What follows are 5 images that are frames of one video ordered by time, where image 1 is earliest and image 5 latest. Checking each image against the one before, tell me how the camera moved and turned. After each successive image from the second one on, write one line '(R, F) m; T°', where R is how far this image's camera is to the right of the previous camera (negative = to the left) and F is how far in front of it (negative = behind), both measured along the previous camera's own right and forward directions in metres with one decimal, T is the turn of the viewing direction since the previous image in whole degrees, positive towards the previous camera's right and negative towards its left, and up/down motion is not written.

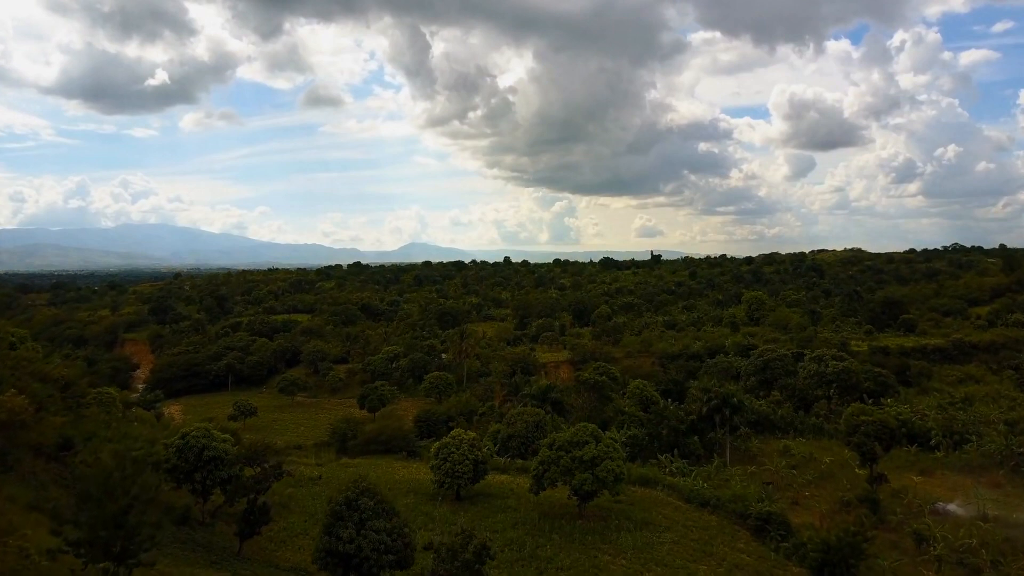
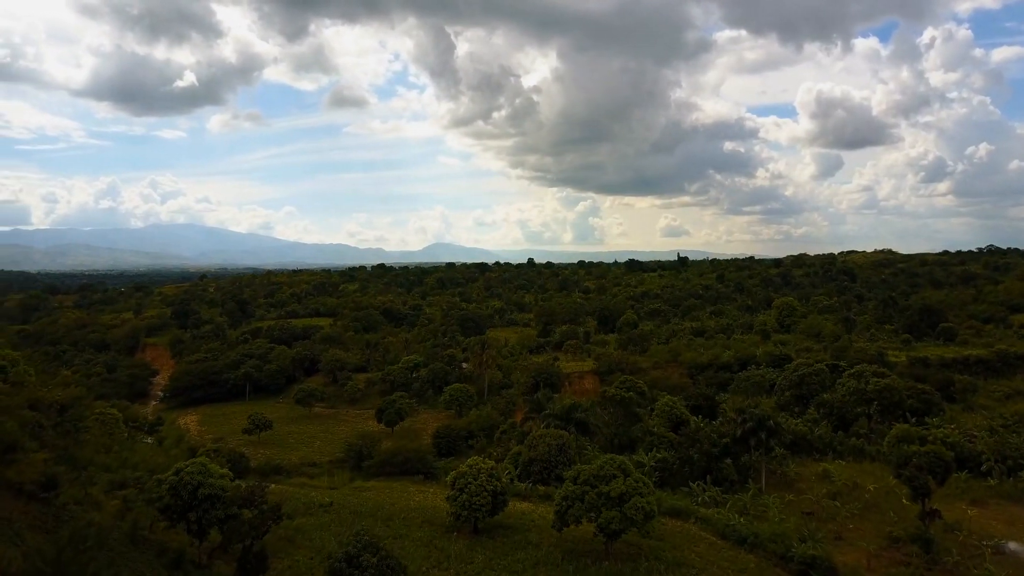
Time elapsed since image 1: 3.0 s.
(0.0, +1.7) m; -2°
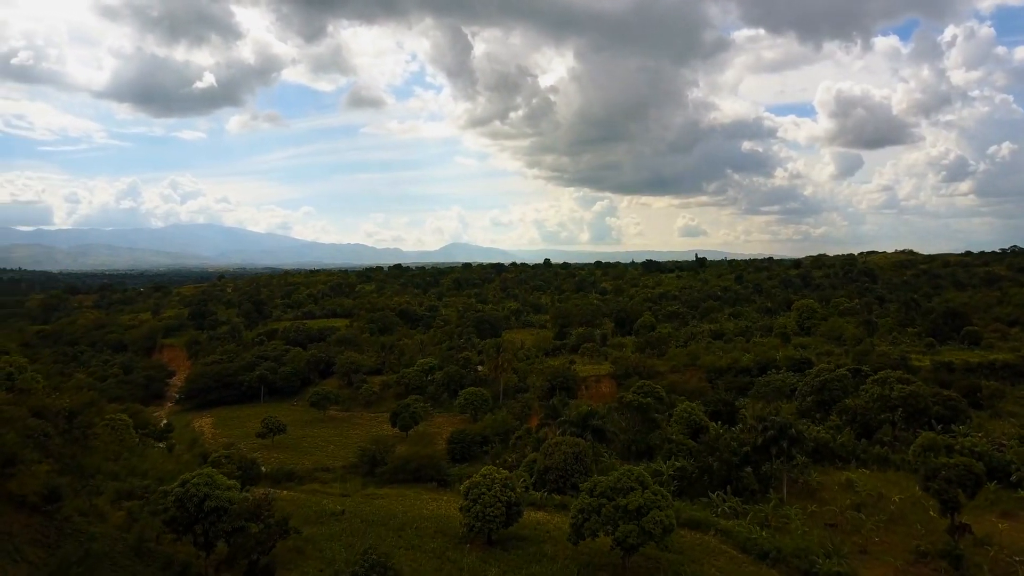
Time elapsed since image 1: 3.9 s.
(0.0, +0.6) m; -2°
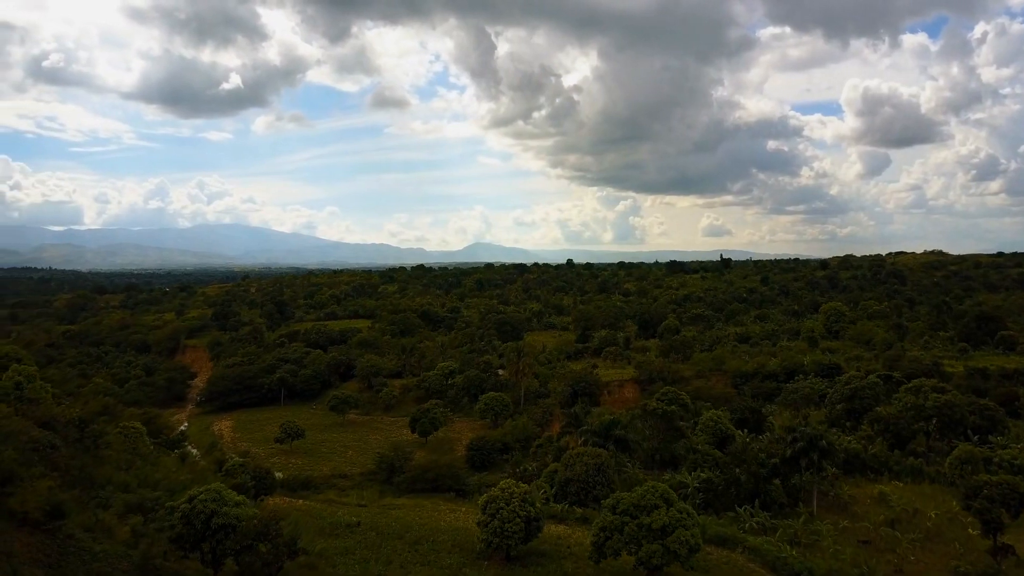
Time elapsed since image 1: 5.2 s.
(0.0, +0.7) m; -2°
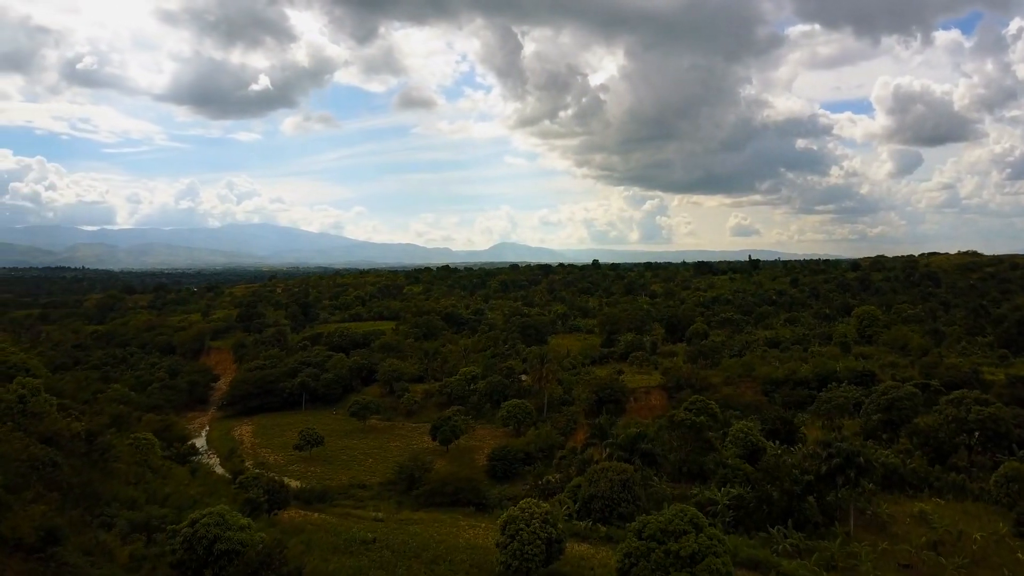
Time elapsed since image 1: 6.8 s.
(0.0, +0.9) m; -2°
